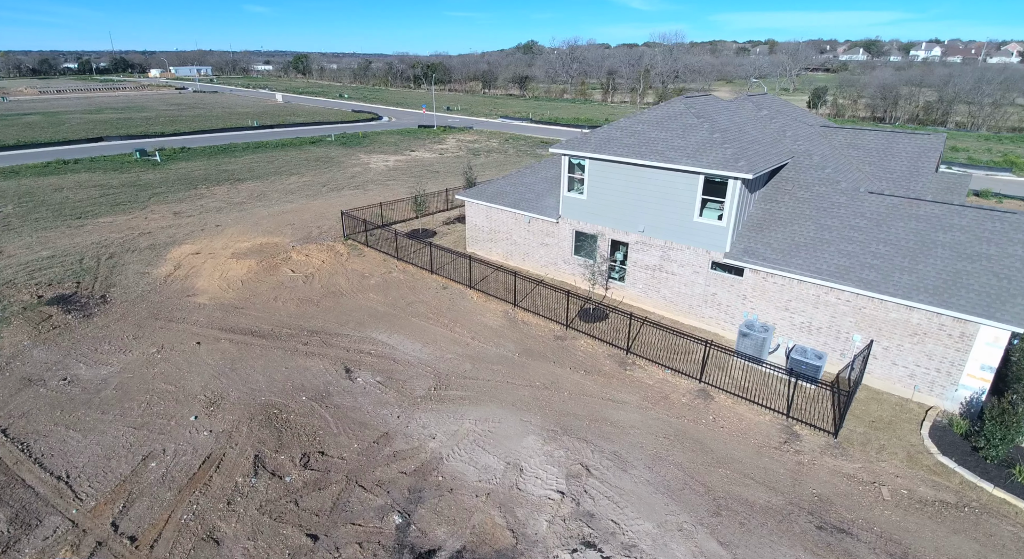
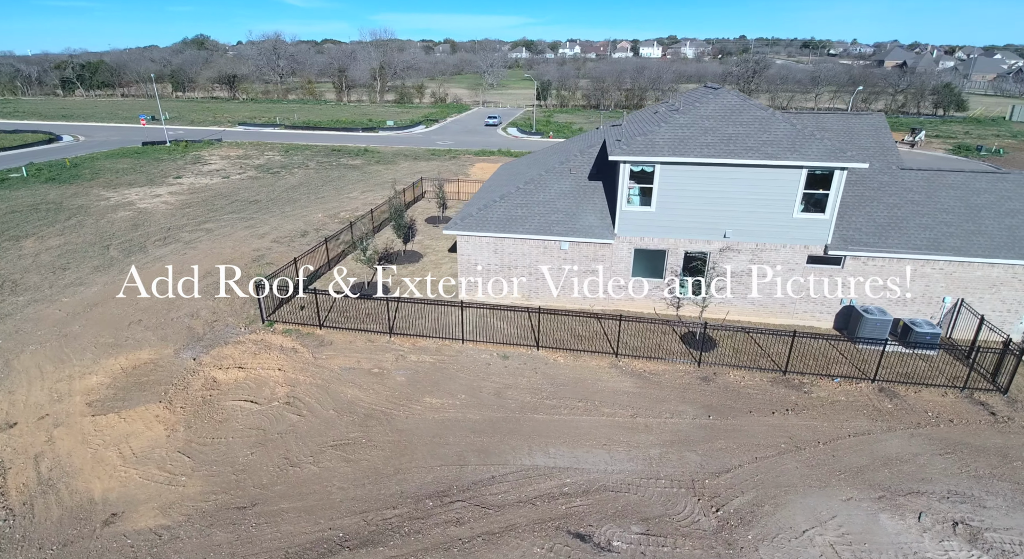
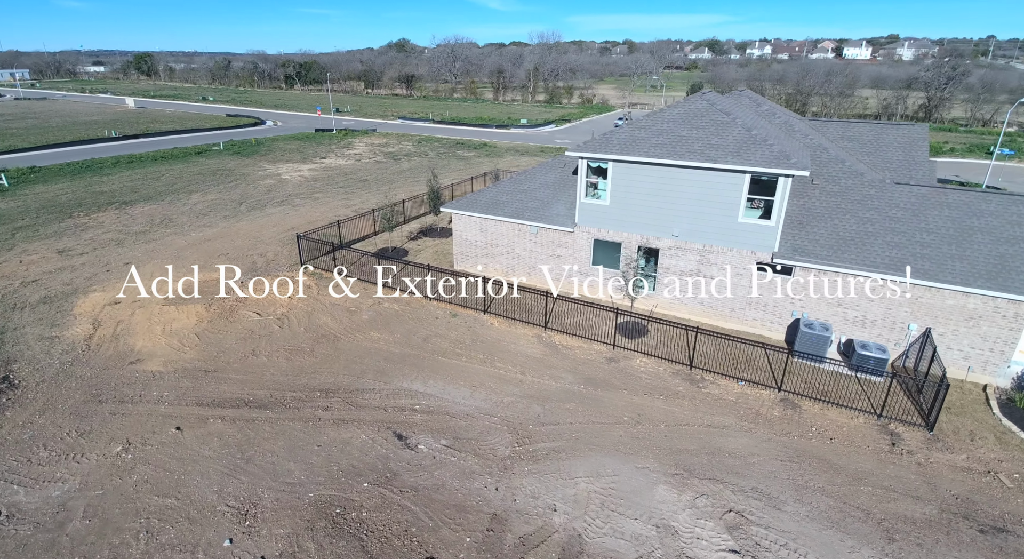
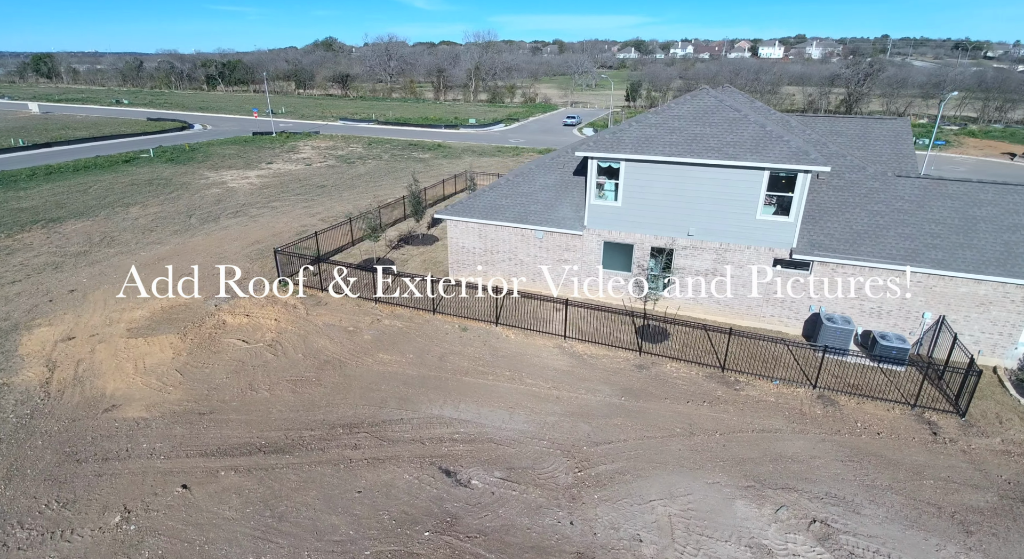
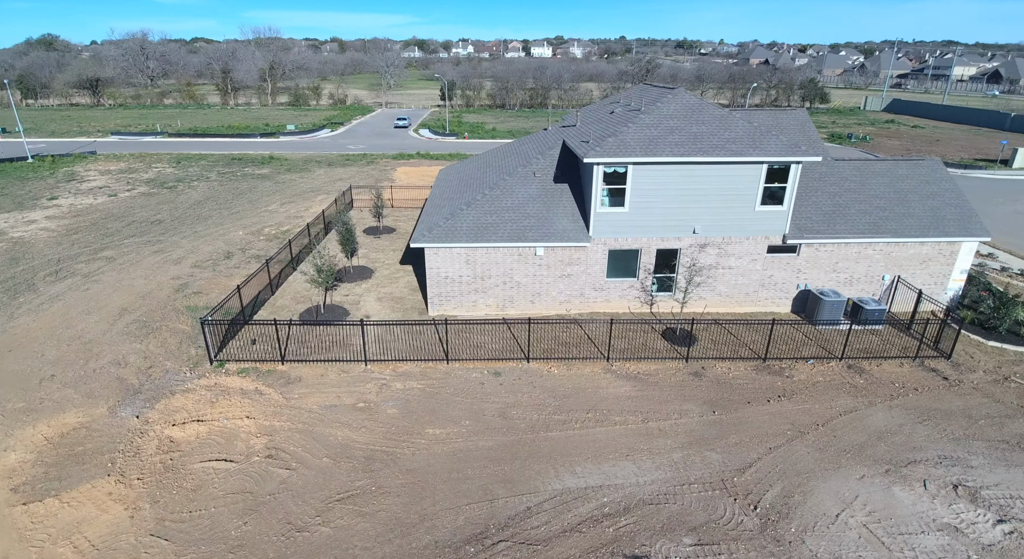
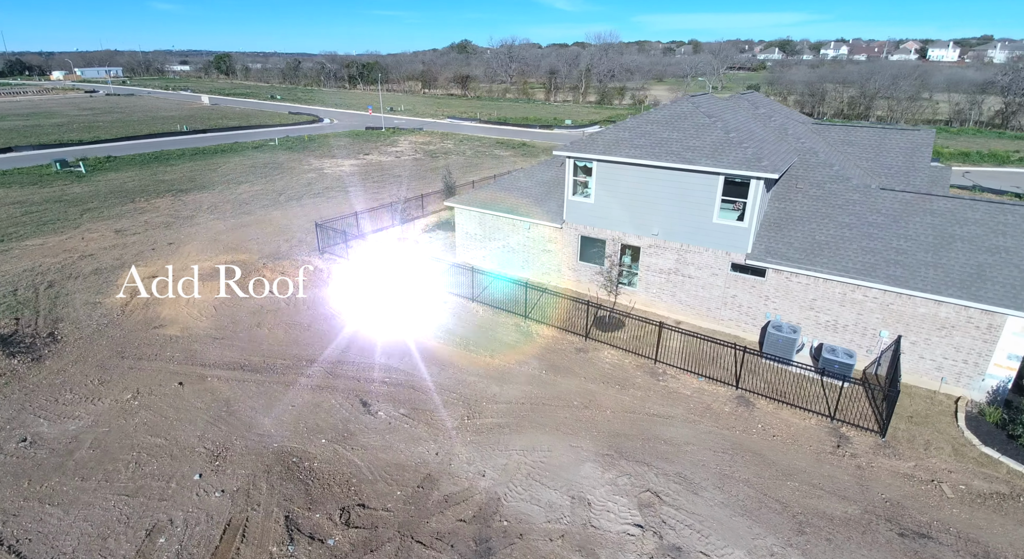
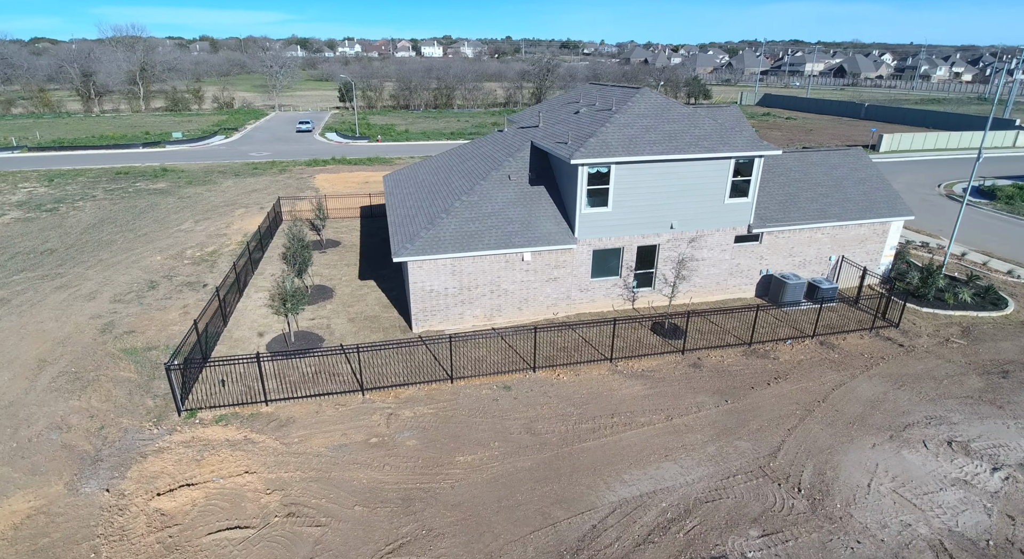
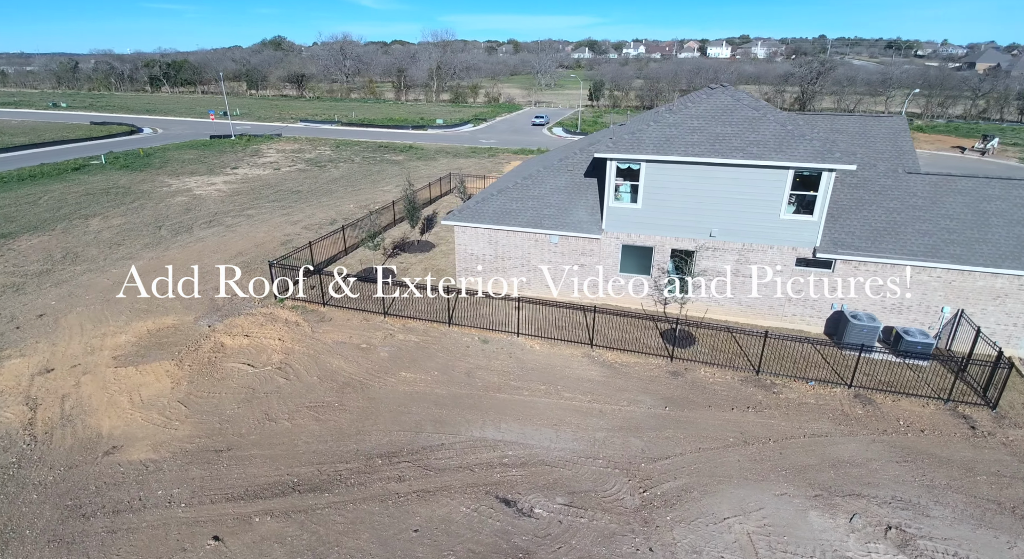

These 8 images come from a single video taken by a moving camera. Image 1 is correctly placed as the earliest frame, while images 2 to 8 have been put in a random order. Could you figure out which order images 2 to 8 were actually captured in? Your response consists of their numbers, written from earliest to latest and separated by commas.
6, 3, 4, 8, 2, 5, 7
